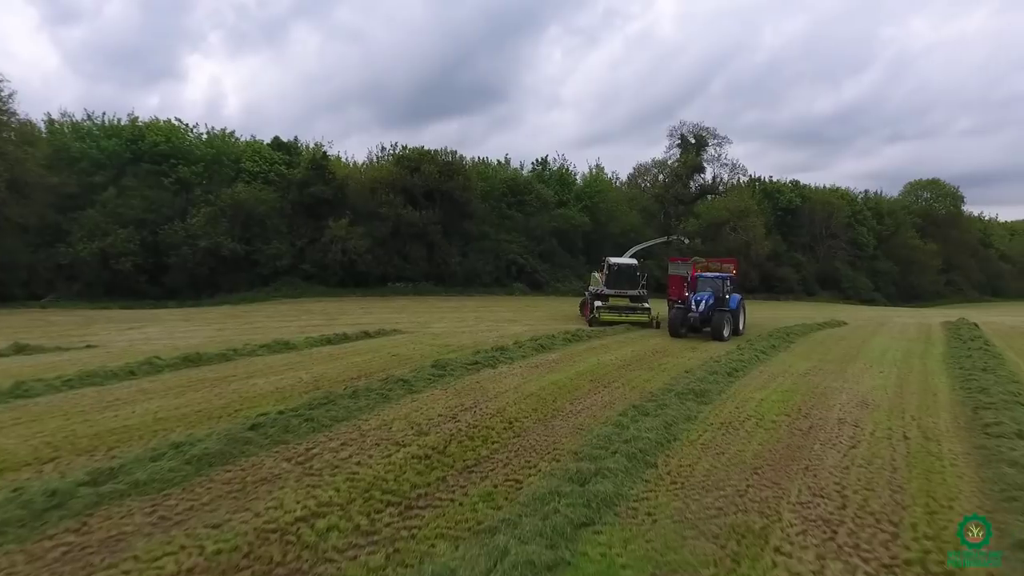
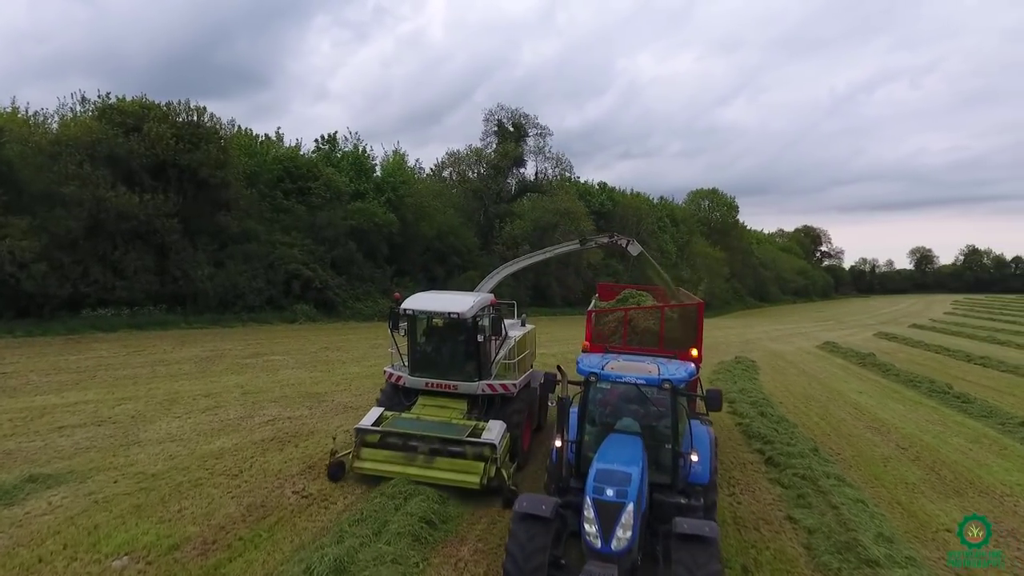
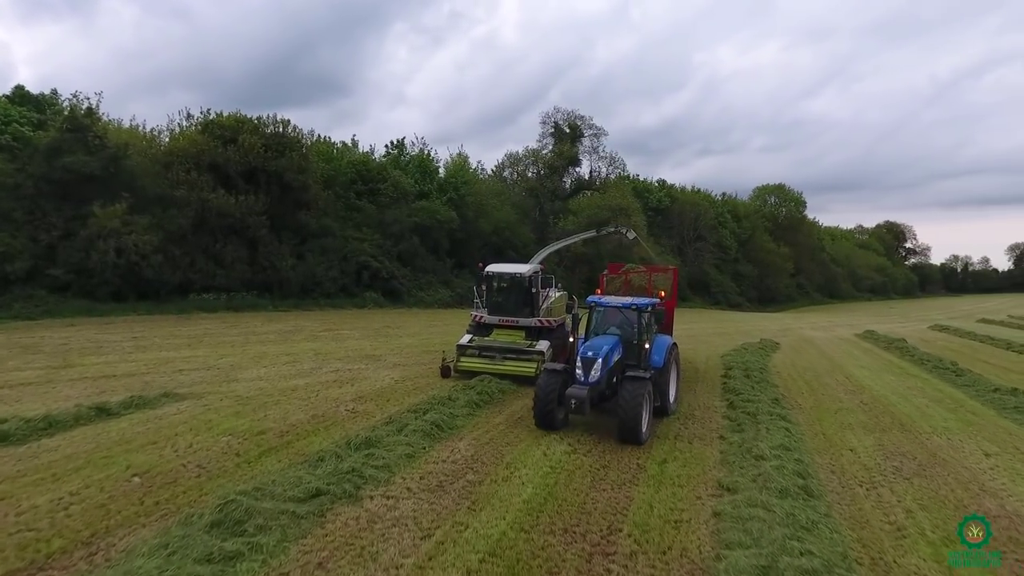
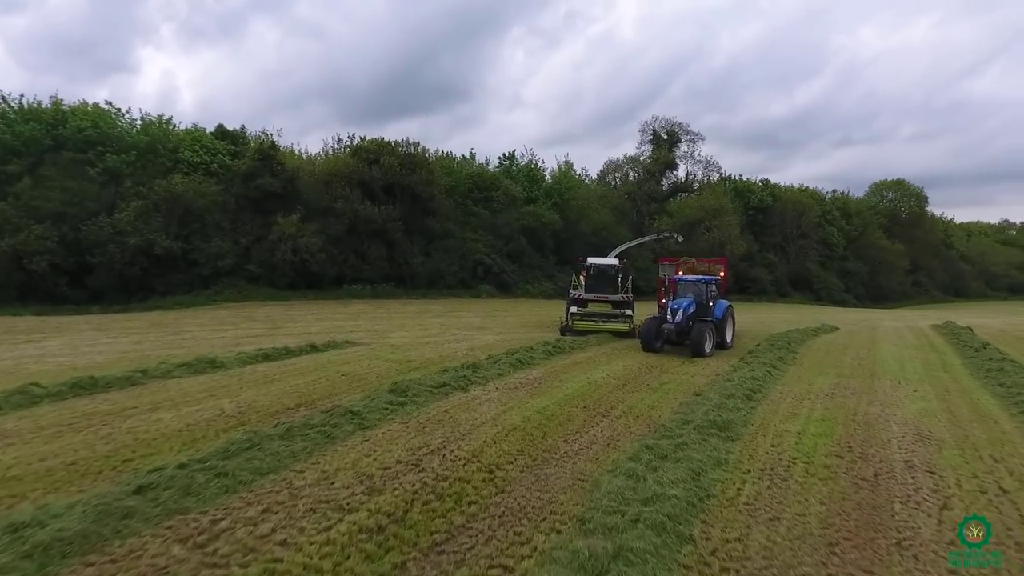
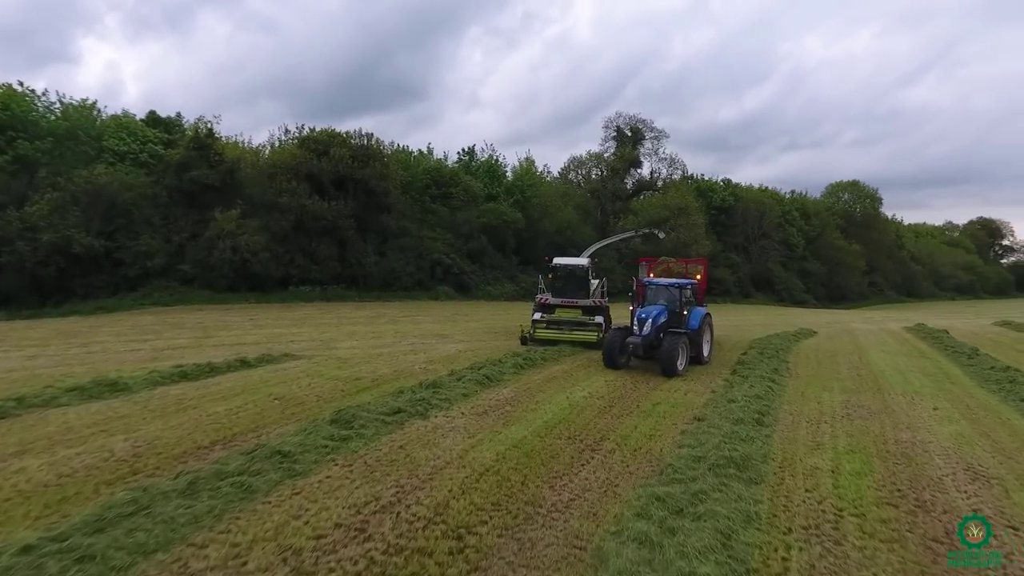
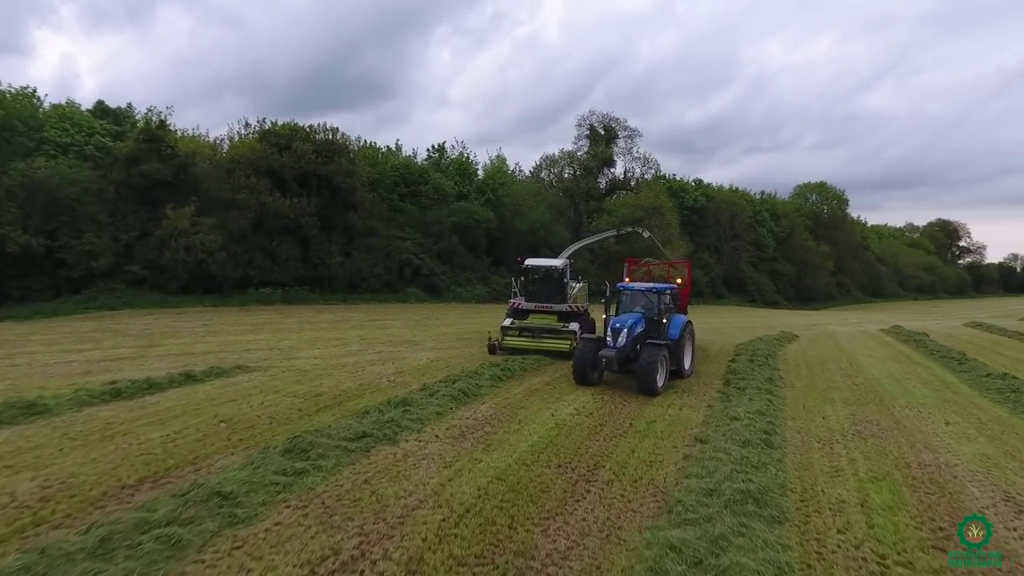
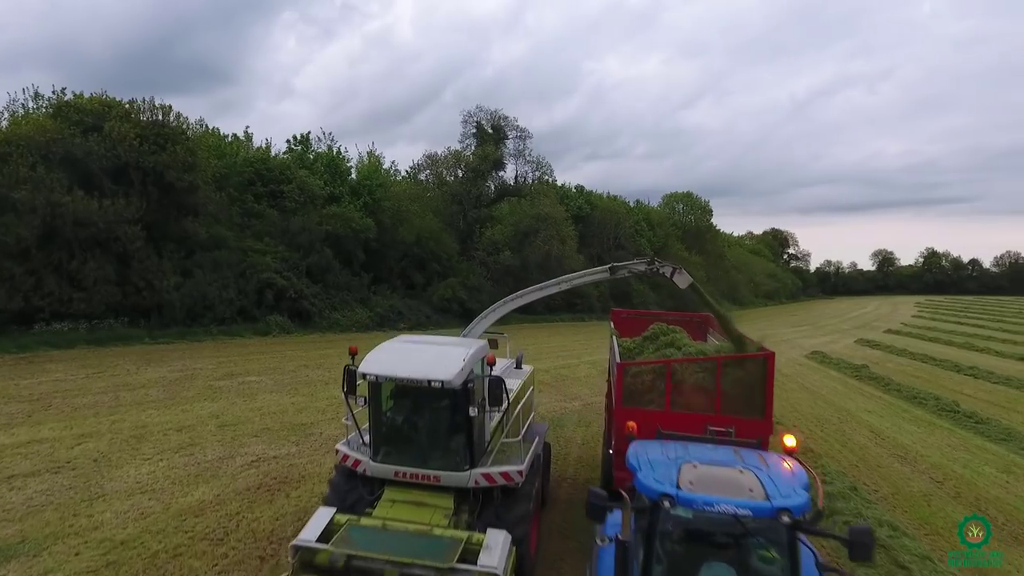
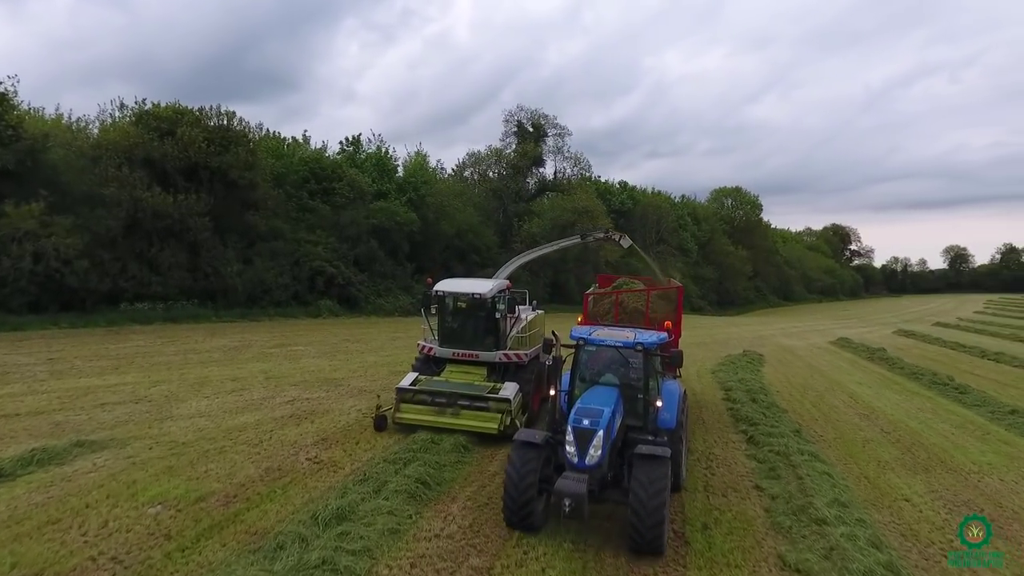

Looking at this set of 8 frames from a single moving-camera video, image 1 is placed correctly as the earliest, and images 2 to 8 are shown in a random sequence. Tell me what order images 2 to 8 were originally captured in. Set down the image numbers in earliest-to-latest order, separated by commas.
4, 5, 6, 3, 8, 2, 7
